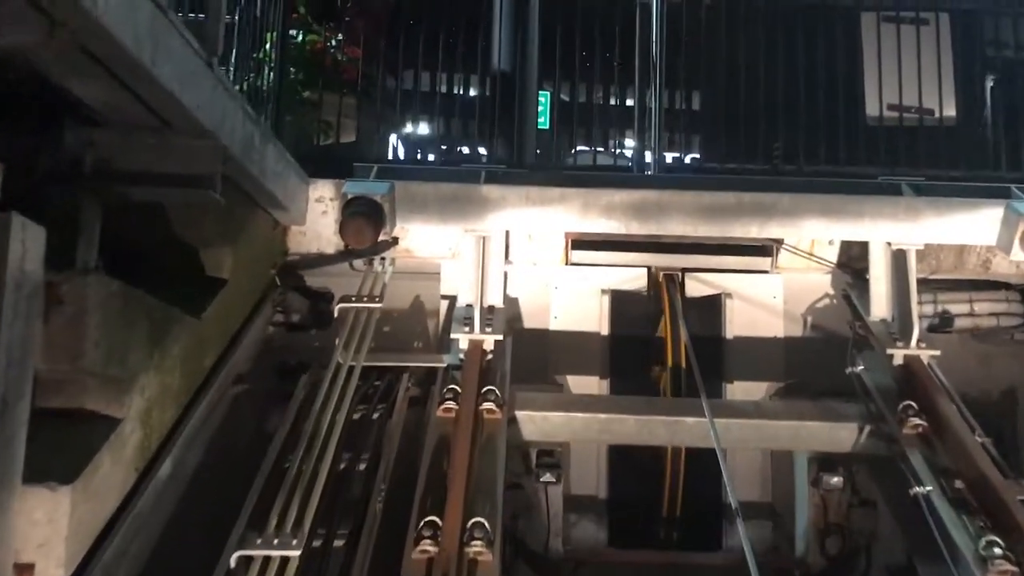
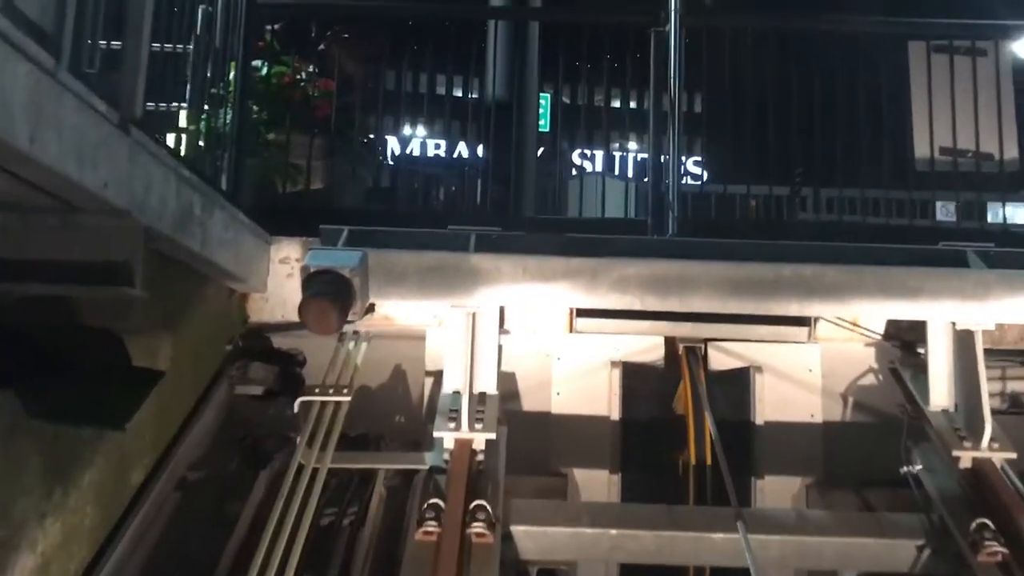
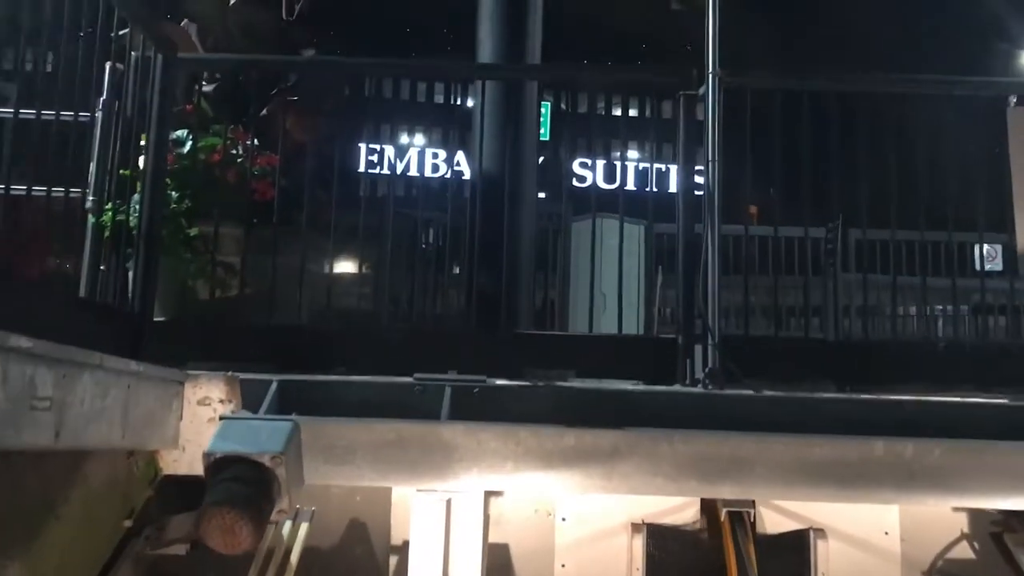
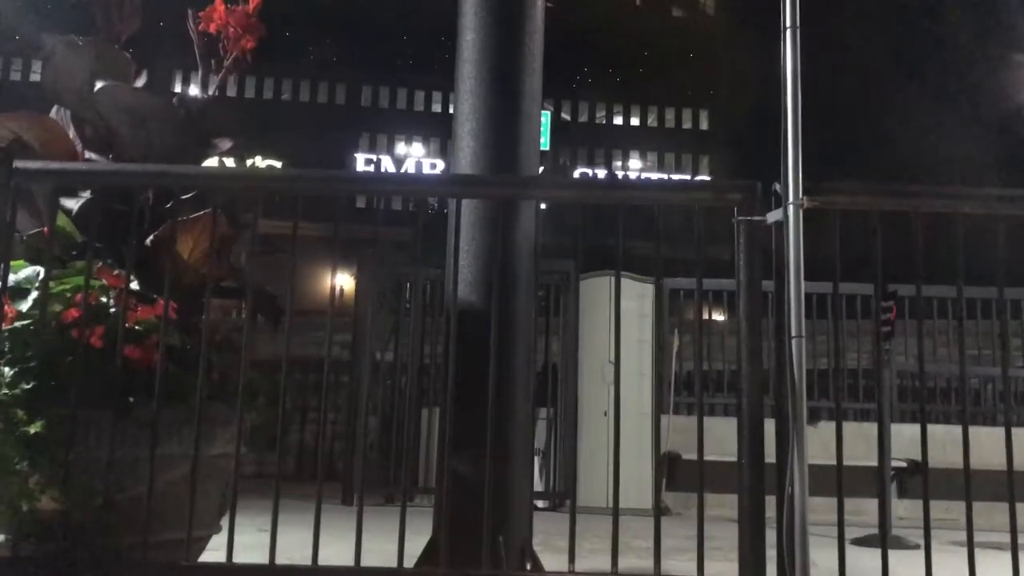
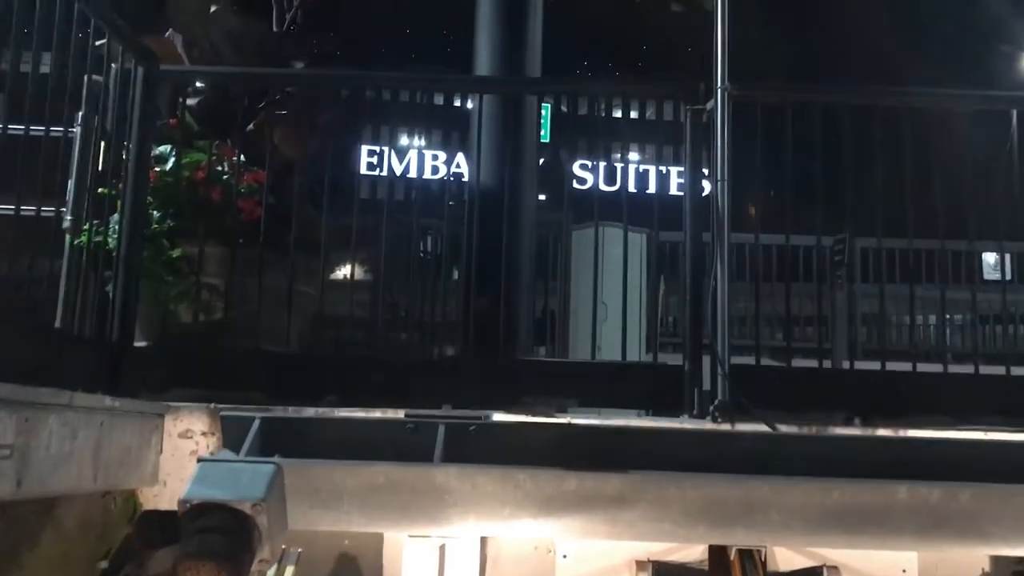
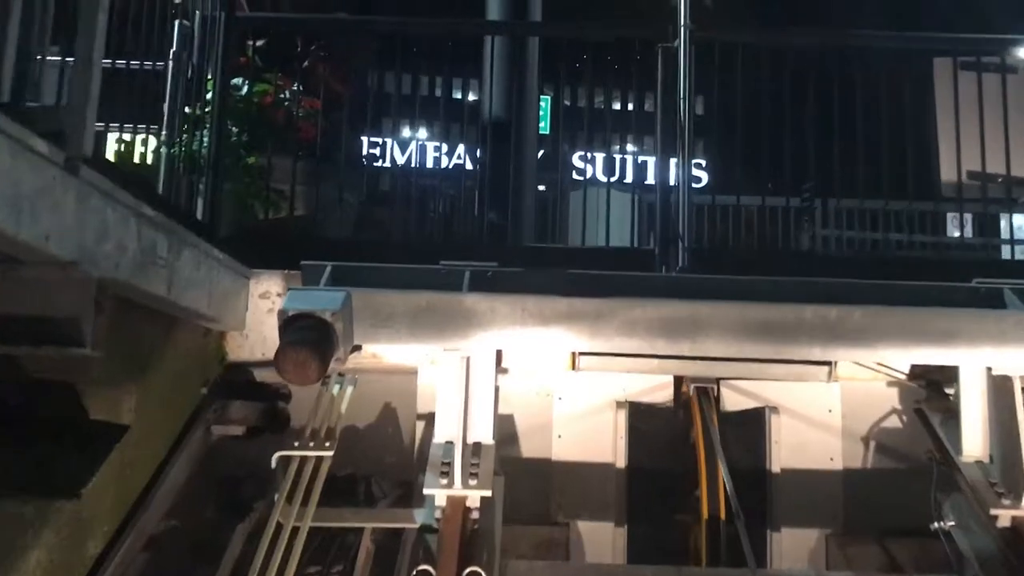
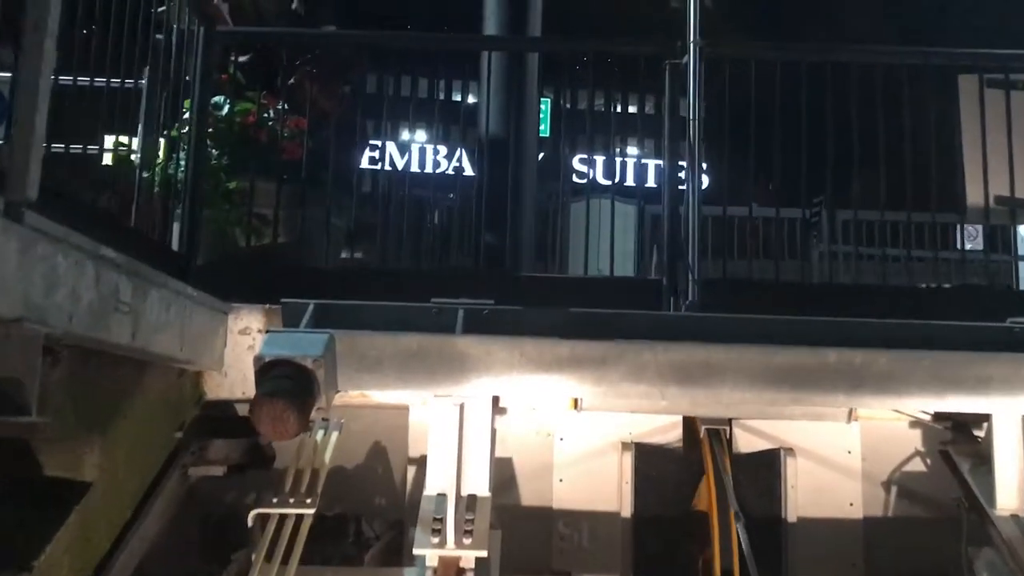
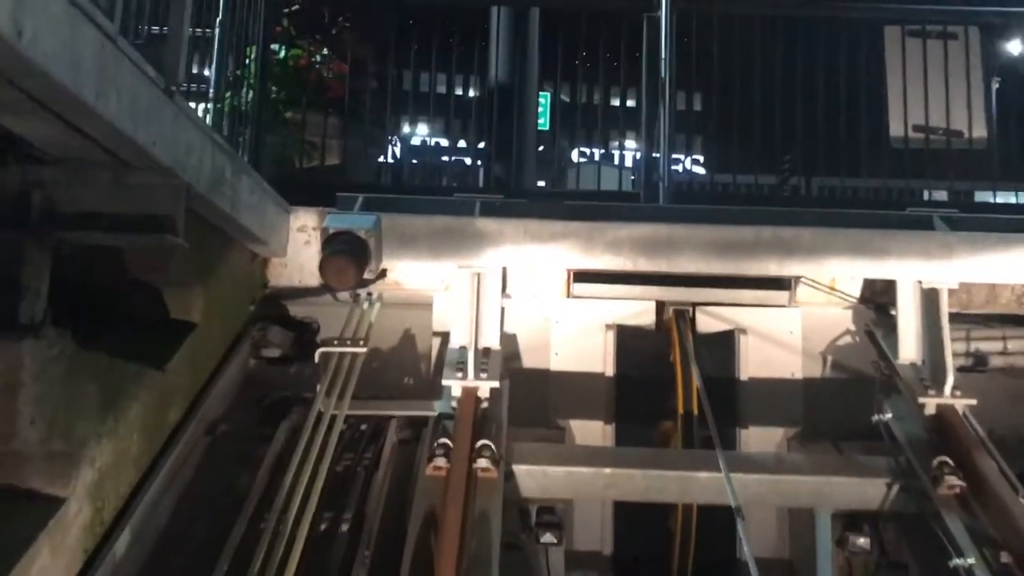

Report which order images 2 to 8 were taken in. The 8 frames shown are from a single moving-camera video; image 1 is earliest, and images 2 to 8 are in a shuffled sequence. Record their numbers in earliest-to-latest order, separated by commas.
8, 2, 6, 7, 3, 5, 4
